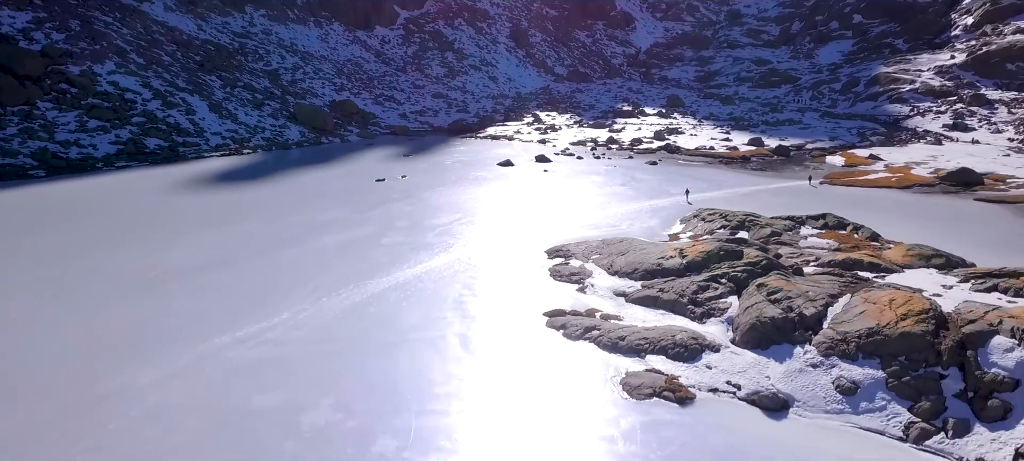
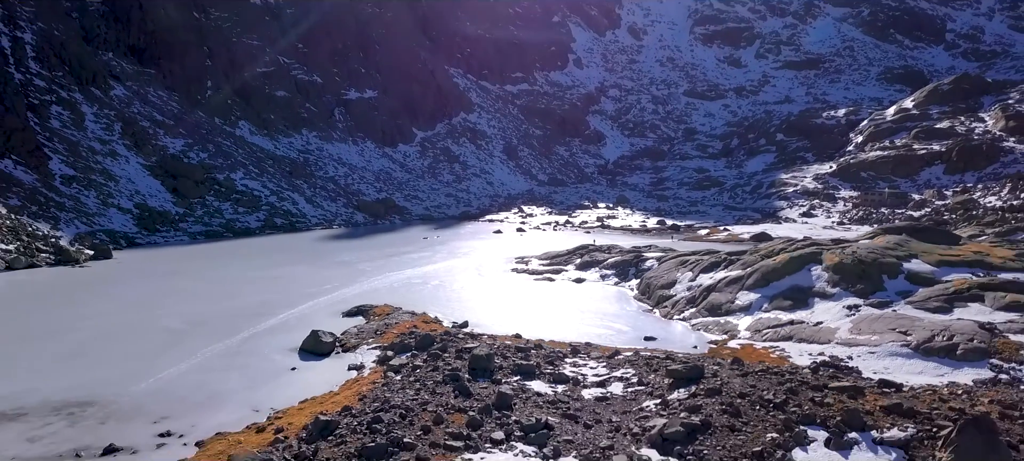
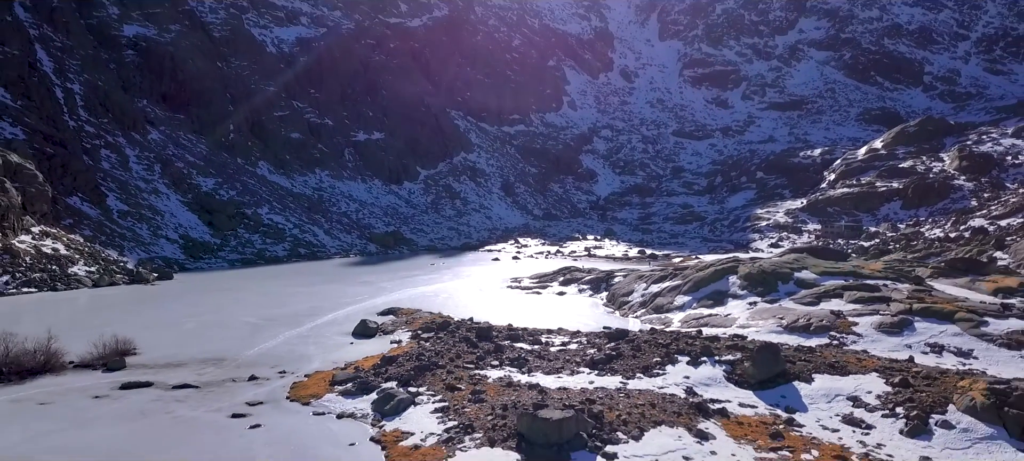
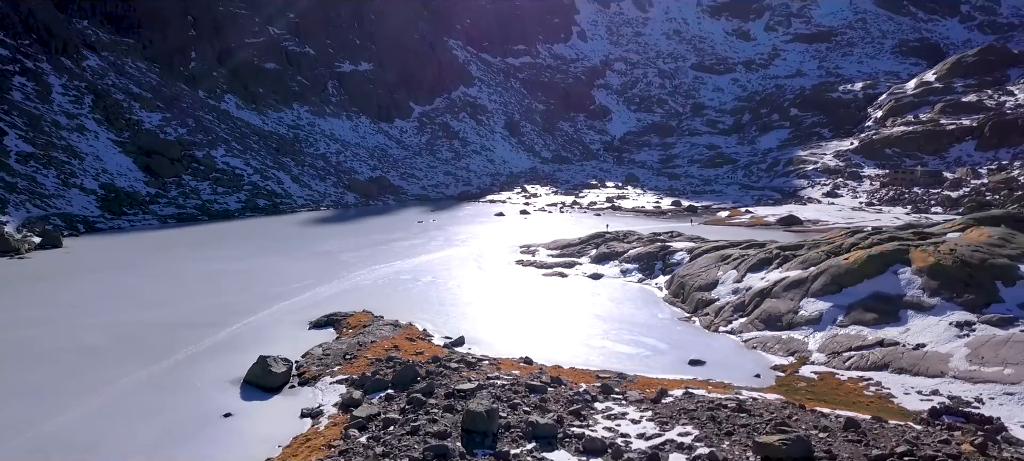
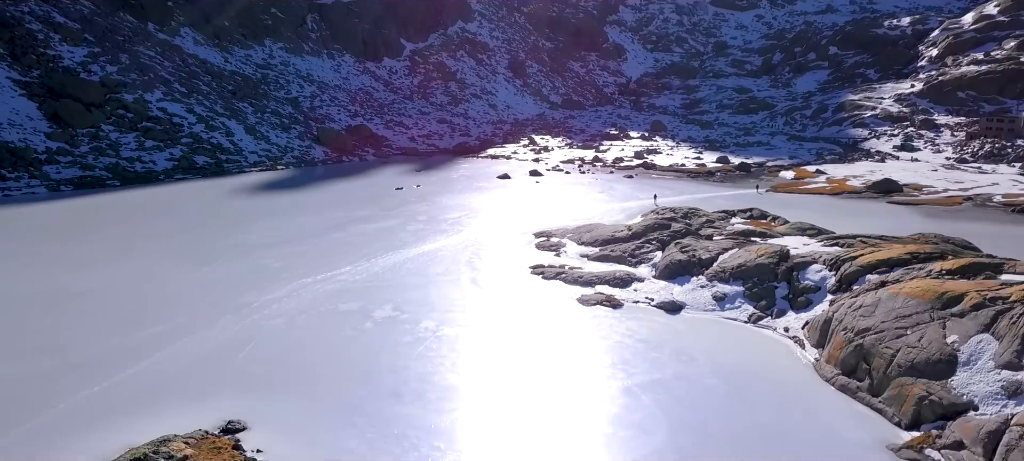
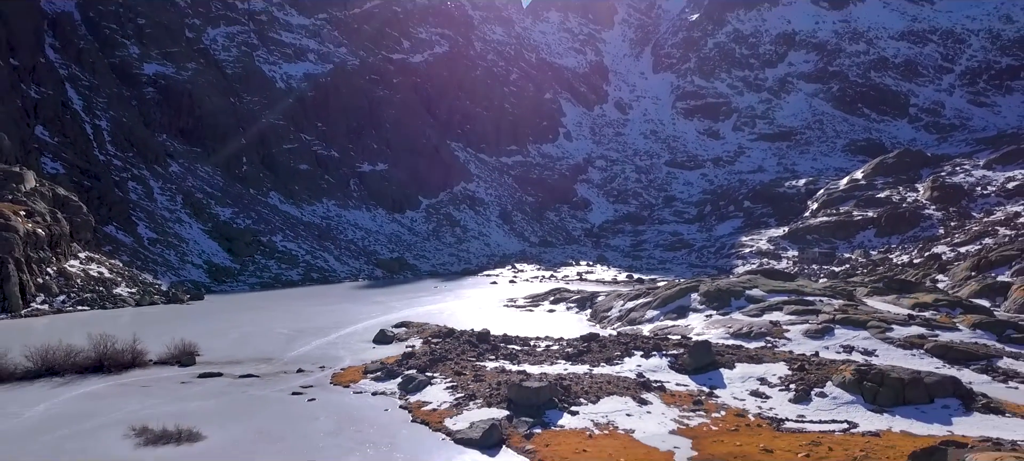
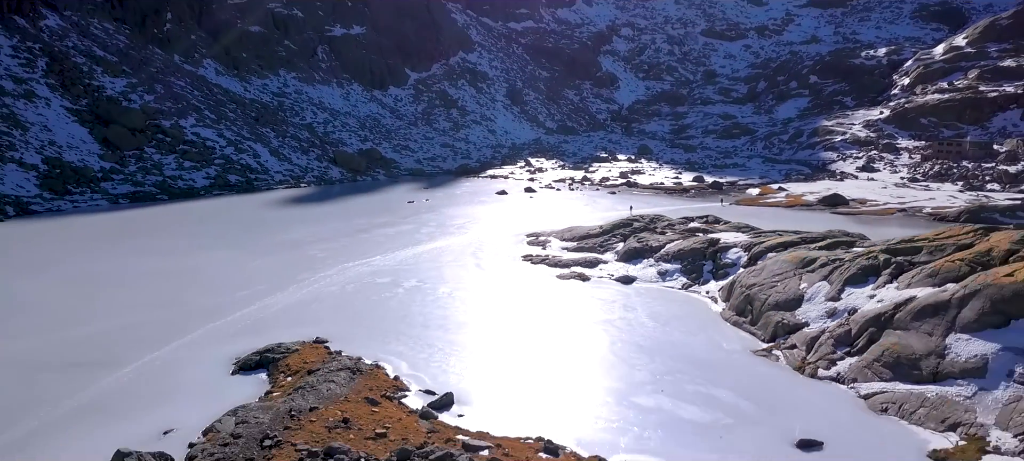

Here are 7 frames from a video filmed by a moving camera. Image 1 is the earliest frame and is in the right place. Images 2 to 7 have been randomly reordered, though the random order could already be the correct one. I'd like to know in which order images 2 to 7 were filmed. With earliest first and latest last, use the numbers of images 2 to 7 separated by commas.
5, 7, 4, 2, 3, 6
